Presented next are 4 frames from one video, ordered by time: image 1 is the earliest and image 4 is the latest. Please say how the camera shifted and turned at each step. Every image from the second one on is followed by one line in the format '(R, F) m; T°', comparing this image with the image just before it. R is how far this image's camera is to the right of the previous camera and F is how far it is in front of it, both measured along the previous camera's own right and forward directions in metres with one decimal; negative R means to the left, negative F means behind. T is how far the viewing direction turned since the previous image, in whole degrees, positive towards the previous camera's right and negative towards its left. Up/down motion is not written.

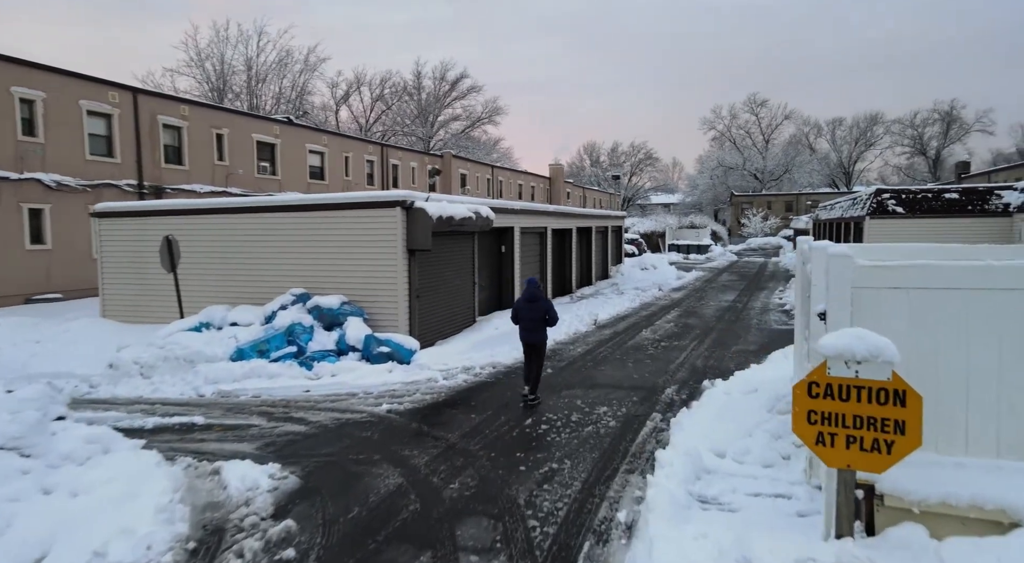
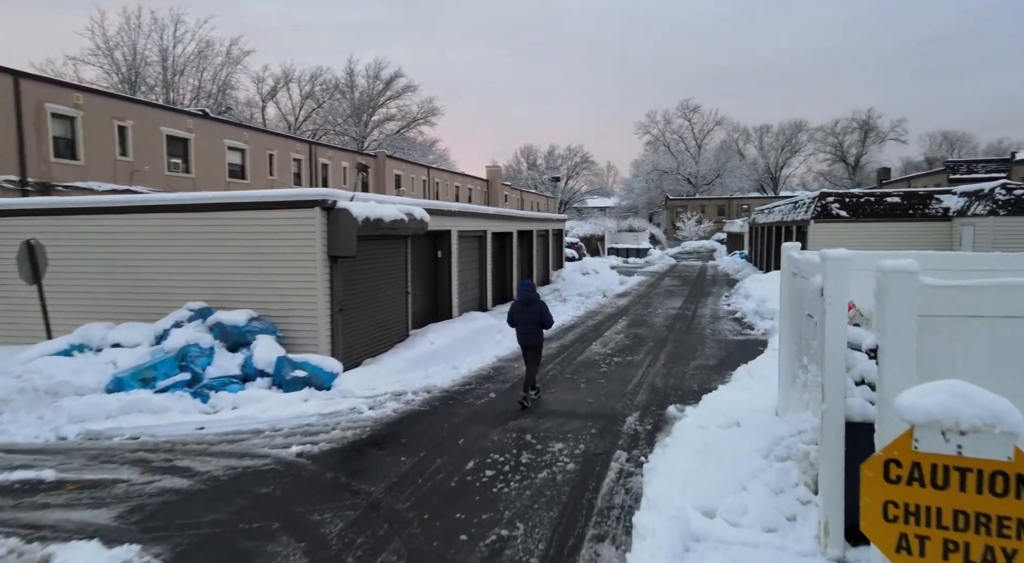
(0.0, +1.3) m; +6°
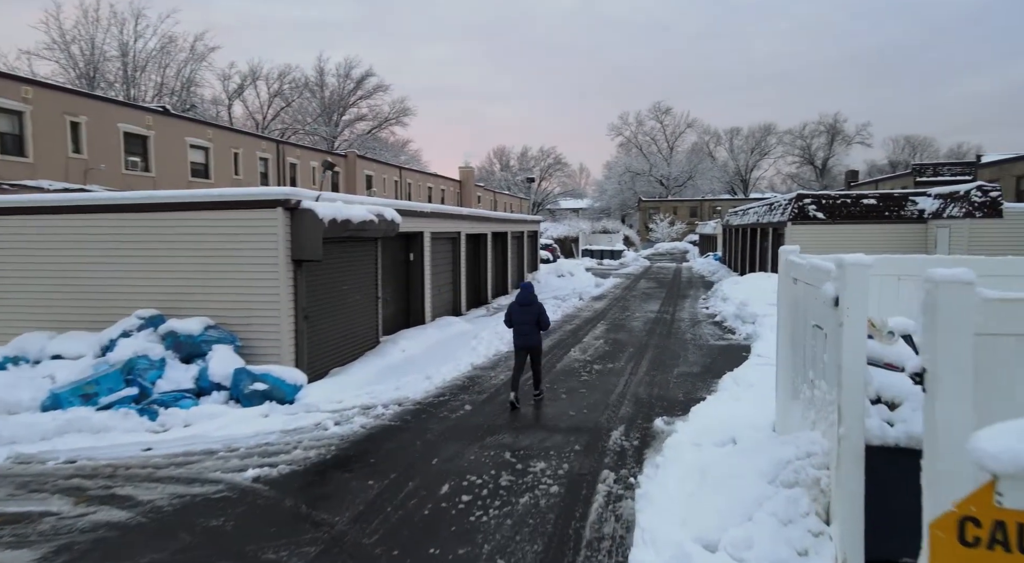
(0.0, +0.5) m; +2°
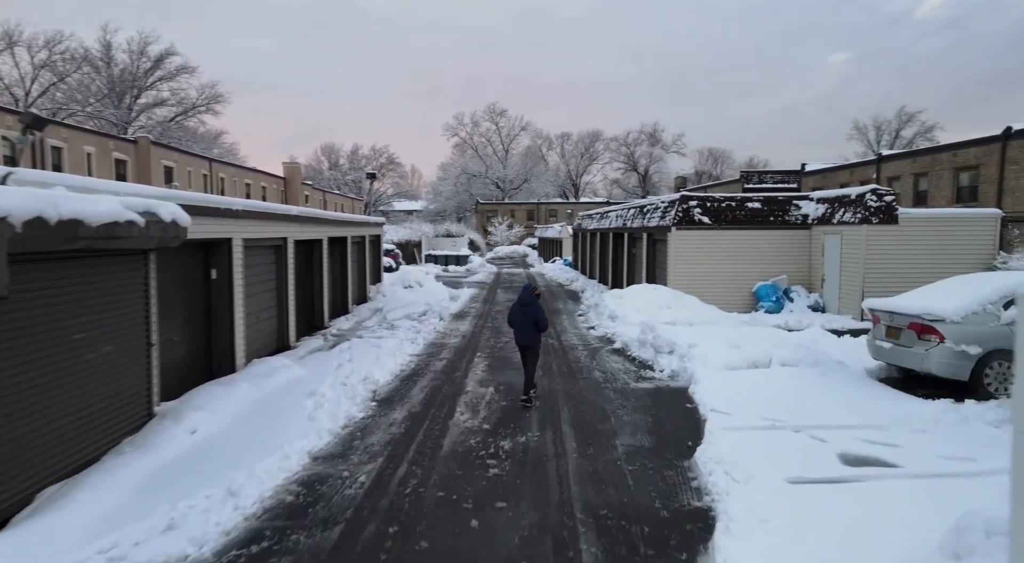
(-0.3, +3.7) m; +15°
